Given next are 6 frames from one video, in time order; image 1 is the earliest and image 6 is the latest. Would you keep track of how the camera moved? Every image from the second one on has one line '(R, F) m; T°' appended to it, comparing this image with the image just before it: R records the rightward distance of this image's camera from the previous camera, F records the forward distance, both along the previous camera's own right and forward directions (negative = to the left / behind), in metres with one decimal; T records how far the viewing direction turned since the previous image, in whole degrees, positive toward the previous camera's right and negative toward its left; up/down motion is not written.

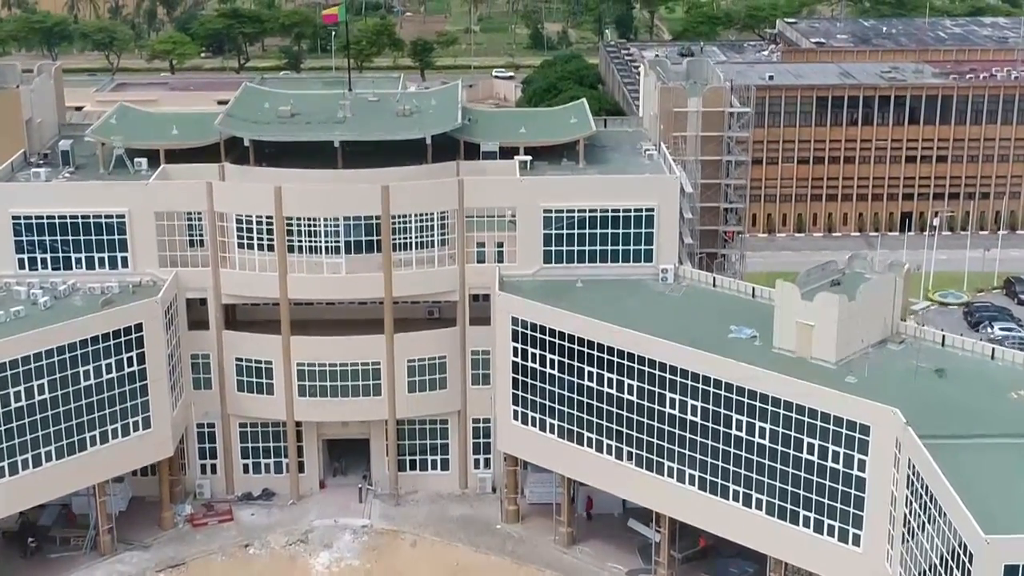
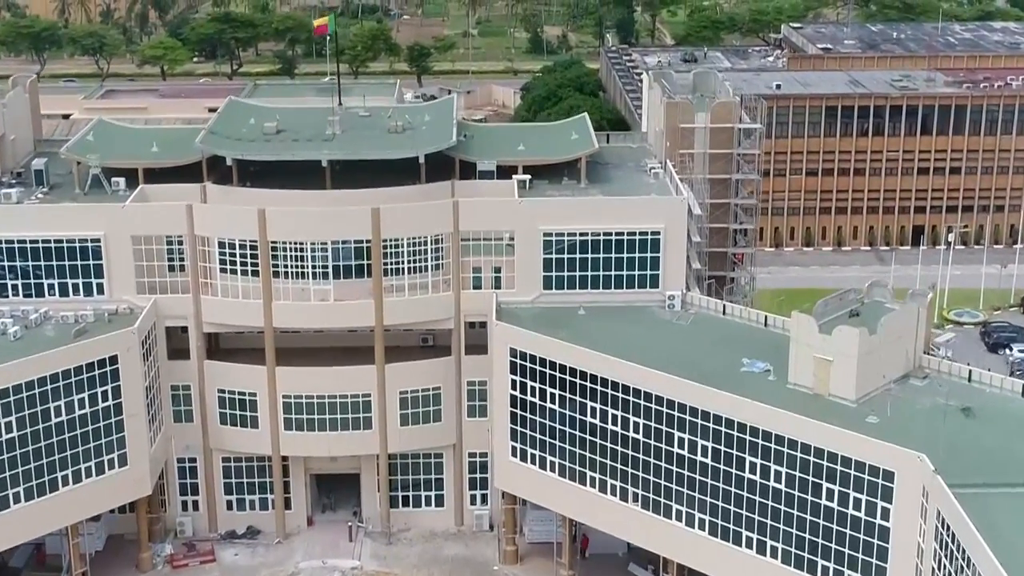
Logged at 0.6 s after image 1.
(+0.1, +2.8) m; 0°
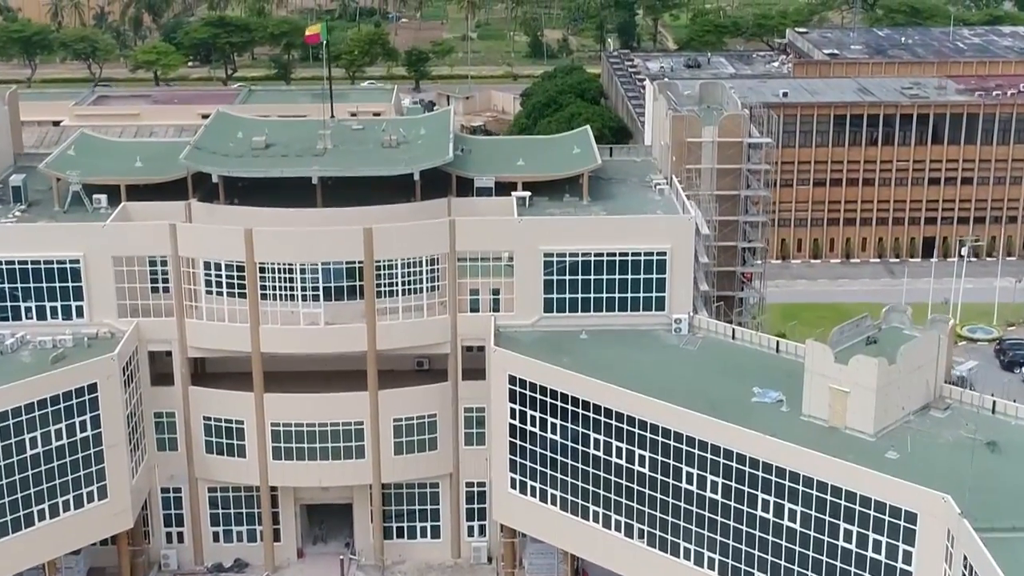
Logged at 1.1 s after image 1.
(0.0, +2.2) m; 0°
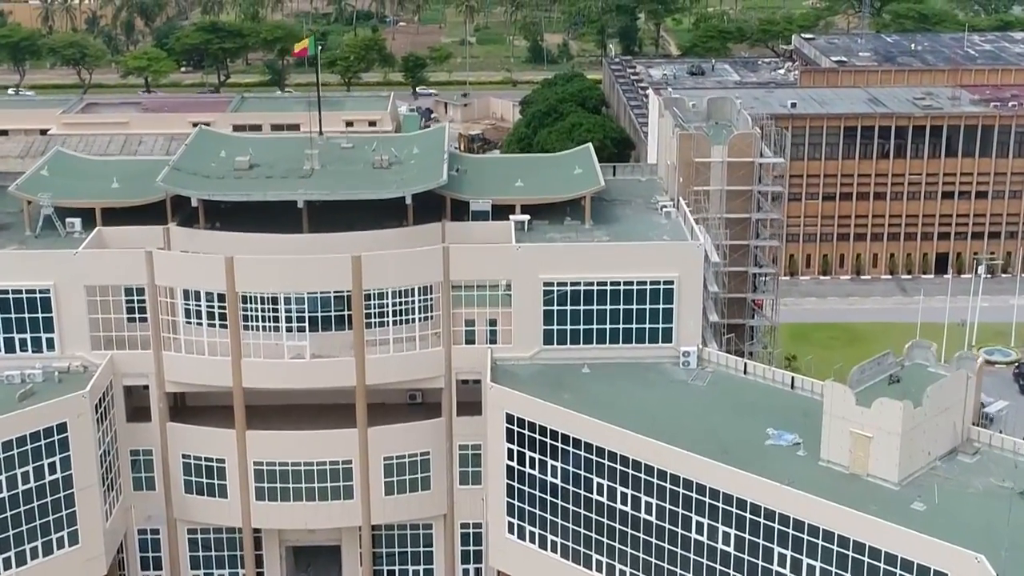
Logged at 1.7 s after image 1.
(+0.1, +2.7) m; 0°
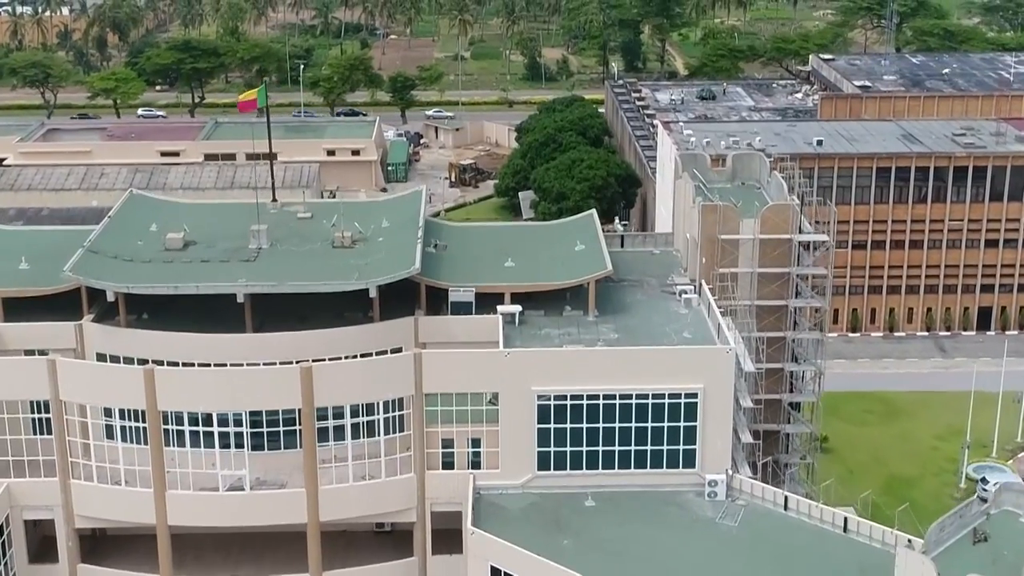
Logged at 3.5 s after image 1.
(+0.4, +8.1) m; 0°
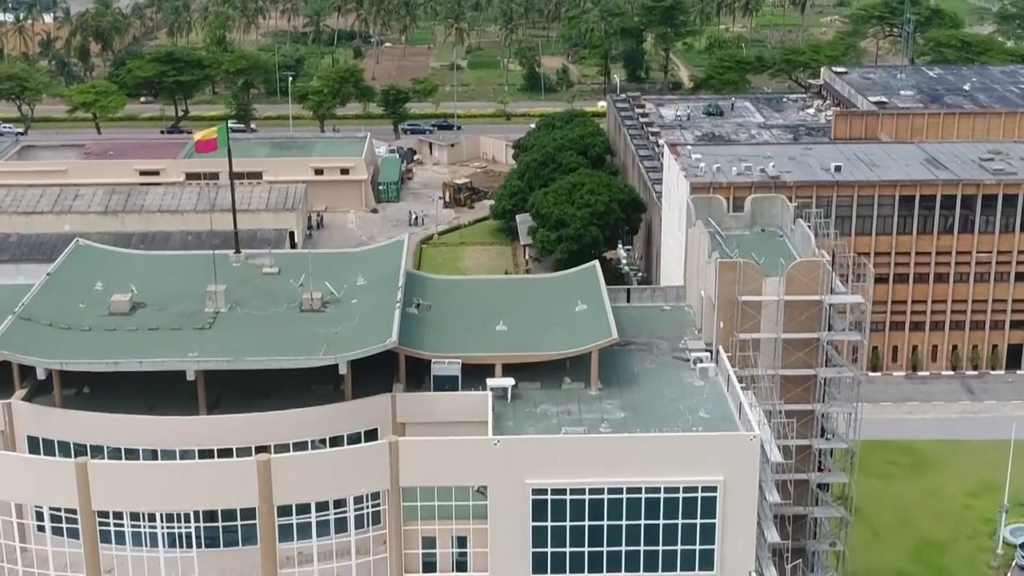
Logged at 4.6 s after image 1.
(+0.3, +4.7) m; 0°
